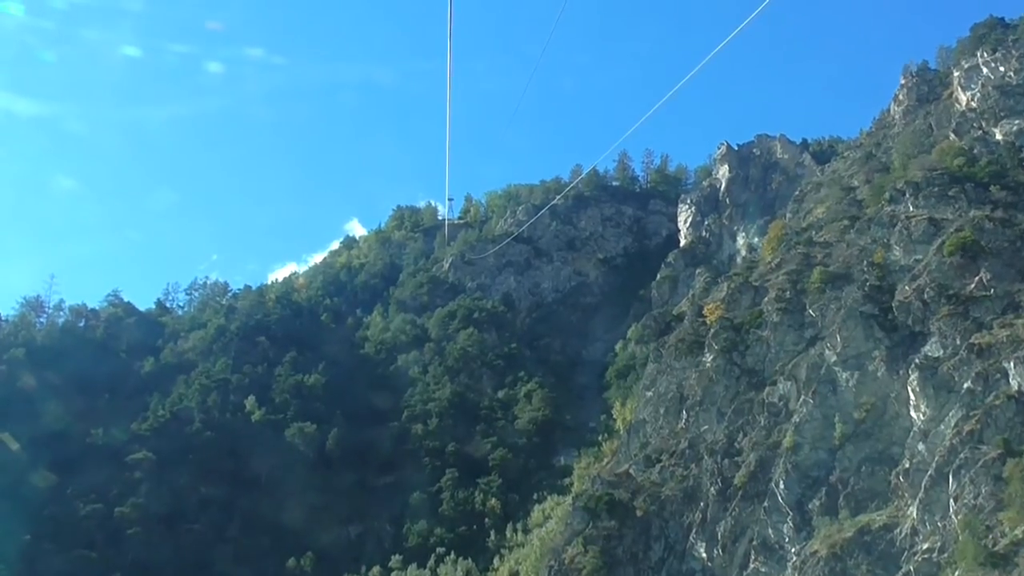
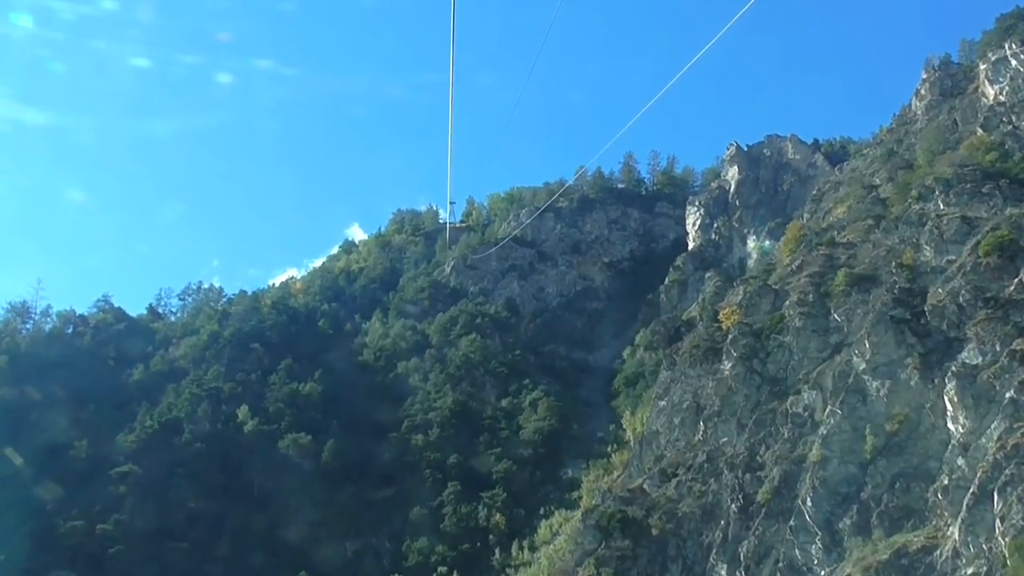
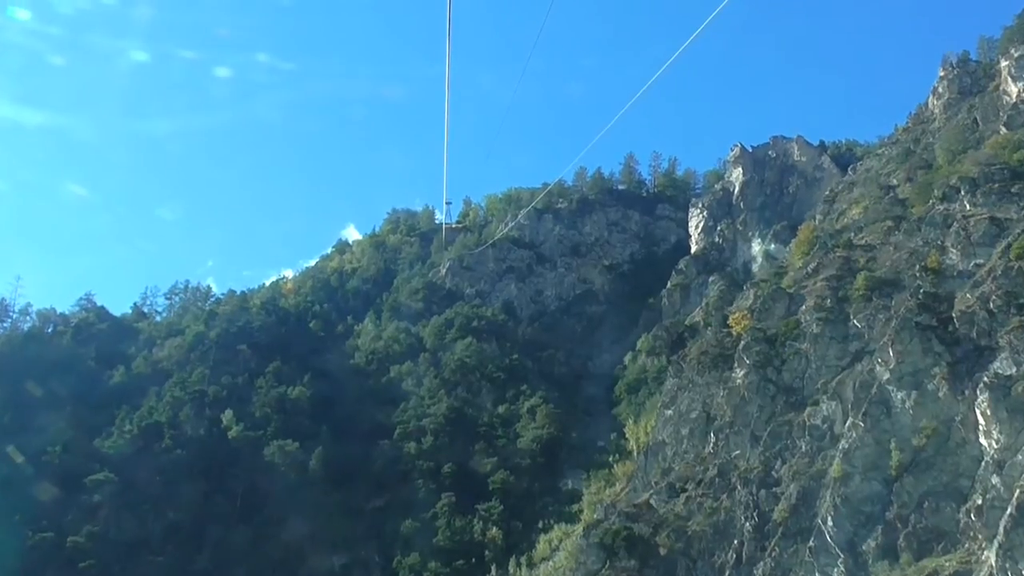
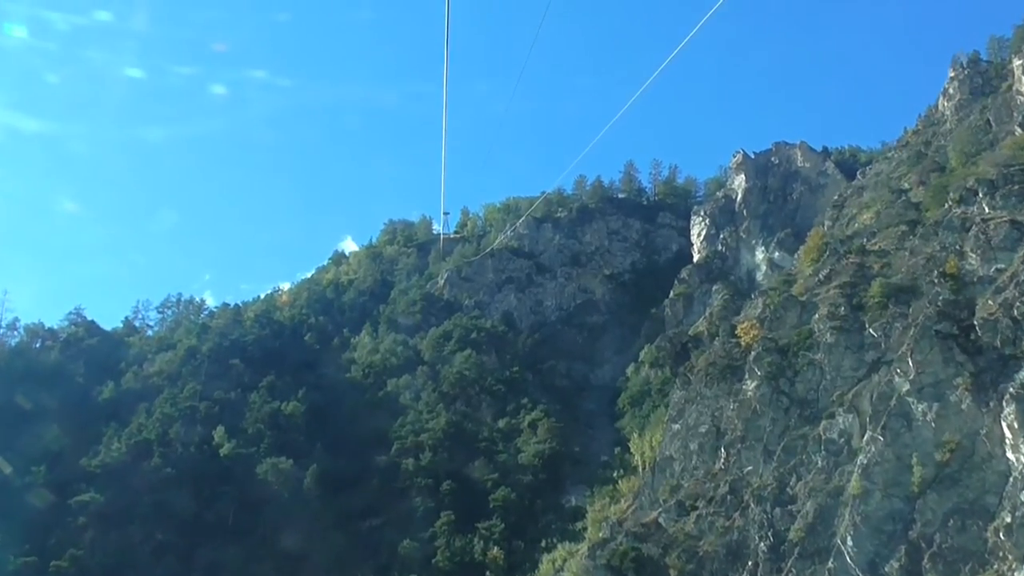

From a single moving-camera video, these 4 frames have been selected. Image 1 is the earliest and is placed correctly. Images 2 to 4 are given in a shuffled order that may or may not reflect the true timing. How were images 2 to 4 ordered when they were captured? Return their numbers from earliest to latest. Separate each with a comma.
2, 3, 4
